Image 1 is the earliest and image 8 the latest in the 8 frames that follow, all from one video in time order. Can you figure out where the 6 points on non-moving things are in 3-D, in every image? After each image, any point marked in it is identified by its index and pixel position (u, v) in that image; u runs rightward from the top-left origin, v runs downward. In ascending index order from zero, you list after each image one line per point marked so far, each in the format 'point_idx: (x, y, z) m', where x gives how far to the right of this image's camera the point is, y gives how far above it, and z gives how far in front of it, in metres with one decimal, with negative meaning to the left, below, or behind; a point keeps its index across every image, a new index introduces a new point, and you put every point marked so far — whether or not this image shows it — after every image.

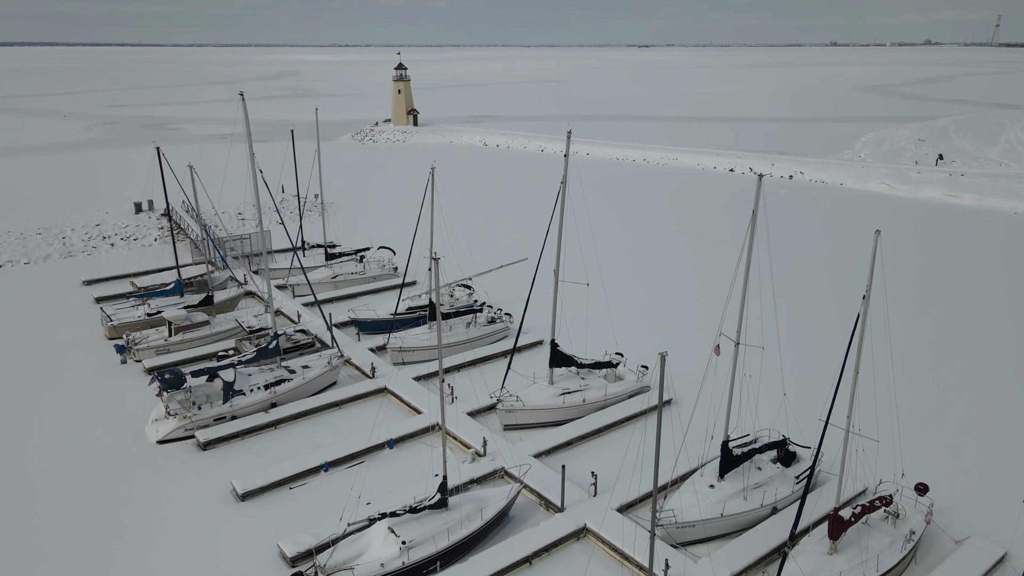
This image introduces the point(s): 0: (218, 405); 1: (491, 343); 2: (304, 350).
0: (-6.7, -2.7, +14.3) m
1: (-0.6, -1.7, +19.1) m
2: (-5.9, -1.8, +17.7) m
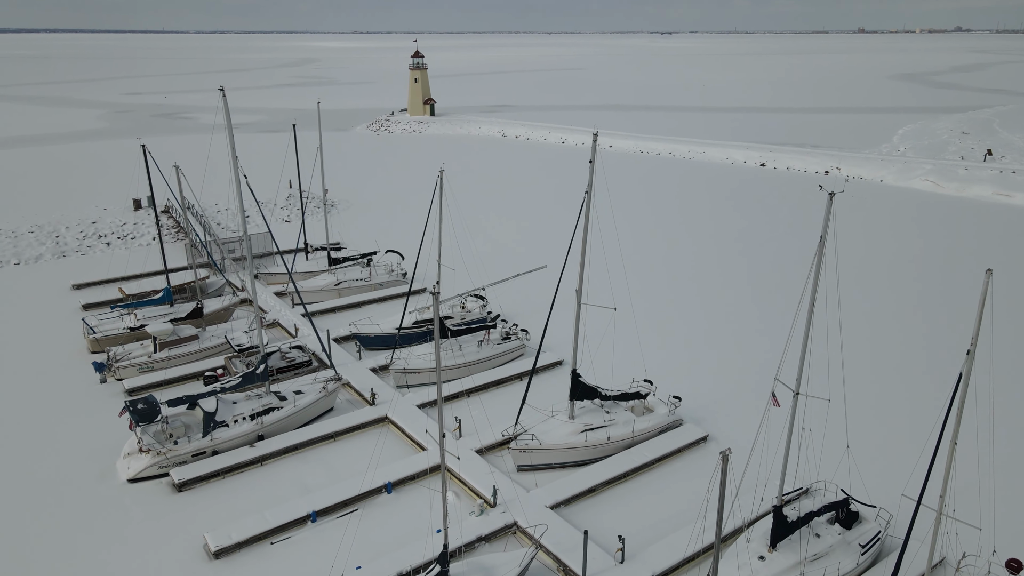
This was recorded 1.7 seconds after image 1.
0: (-6.4, -3.1, +12.7) m
1: (-0.2, -2.1, +17.3) m
2: (-5.5, -2.1, +16.1) m
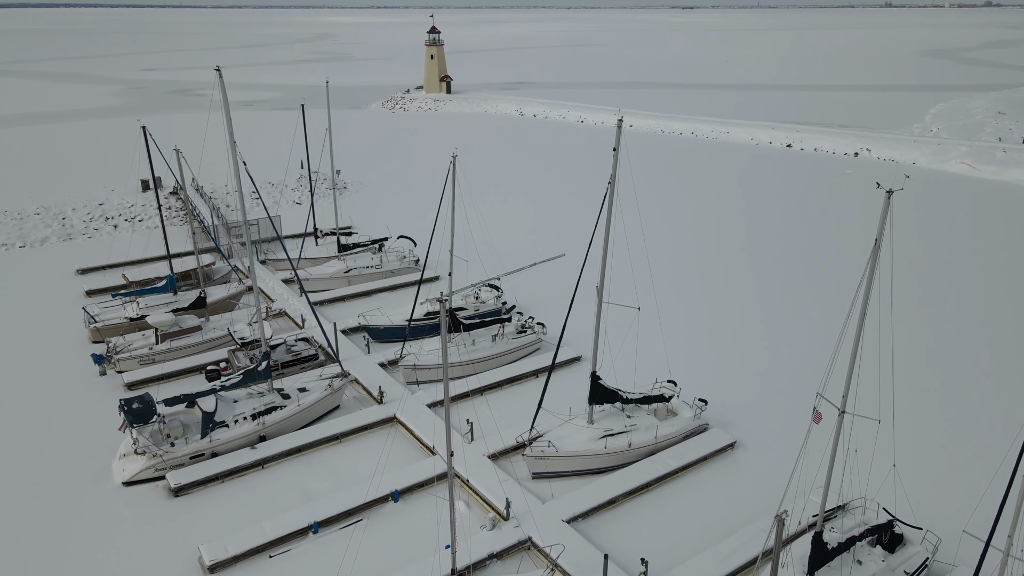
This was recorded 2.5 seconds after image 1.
0: (-6.1, -2.9, +12.1) m
1: (+0.2, -1.8, +16.5) m
2: (-5.1, -1.9, +15.4) m
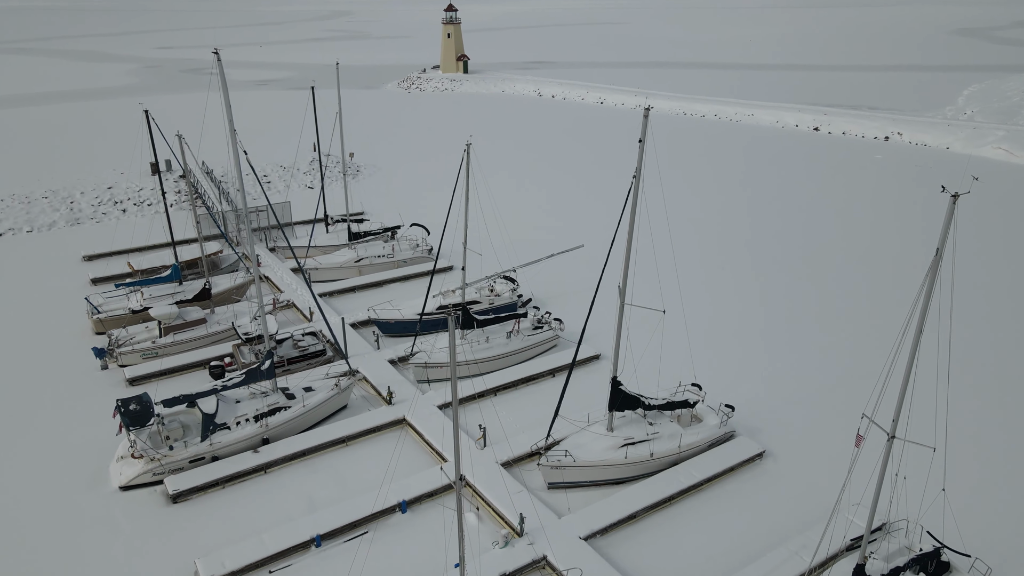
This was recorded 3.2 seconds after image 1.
0: (-5.9, -2.9, +11.5) m
1: (+0.6, -1.7, +15.8) m
2: (-4.8, -1.7, +14.9) m
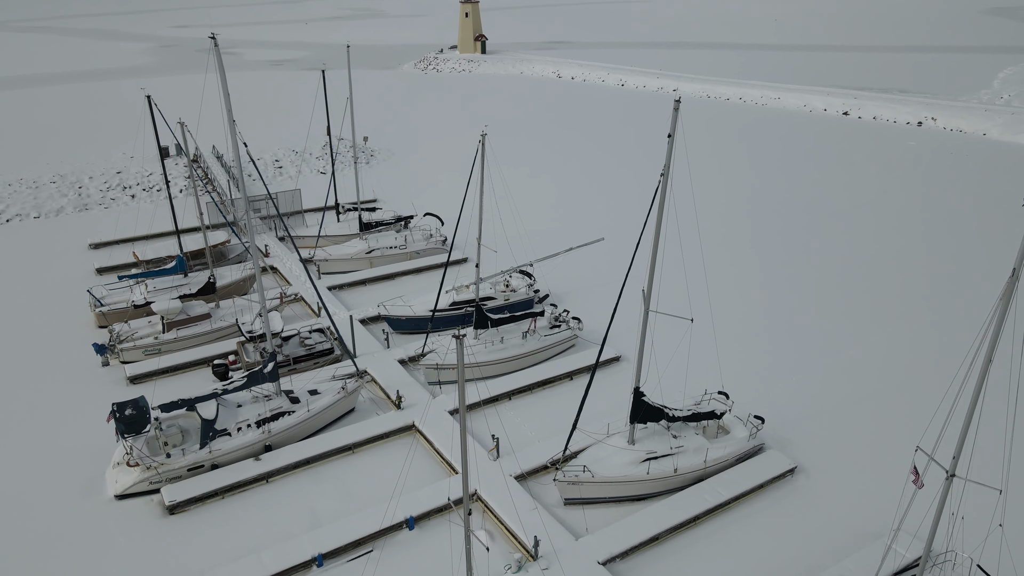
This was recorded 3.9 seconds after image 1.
0: (-5.6, -2.8, +11.0) m
1: (+1.0, -1.6, +15.0) m
2: (-4.4, -1.6, +14.2) m
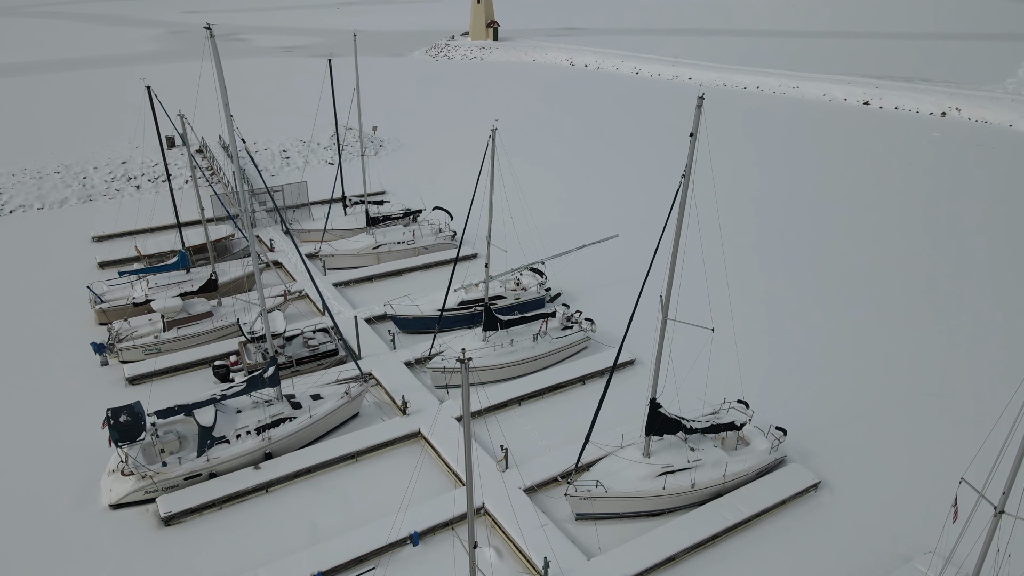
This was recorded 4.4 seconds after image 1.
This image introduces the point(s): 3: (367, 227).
0: (-5.4, -2.9, +10.6) m
1: (+1.2, -1.7, +14.5) m
2: (-4.2, -1.6, +13.8) m
3: (-4.5, +1.9, +19.3) m
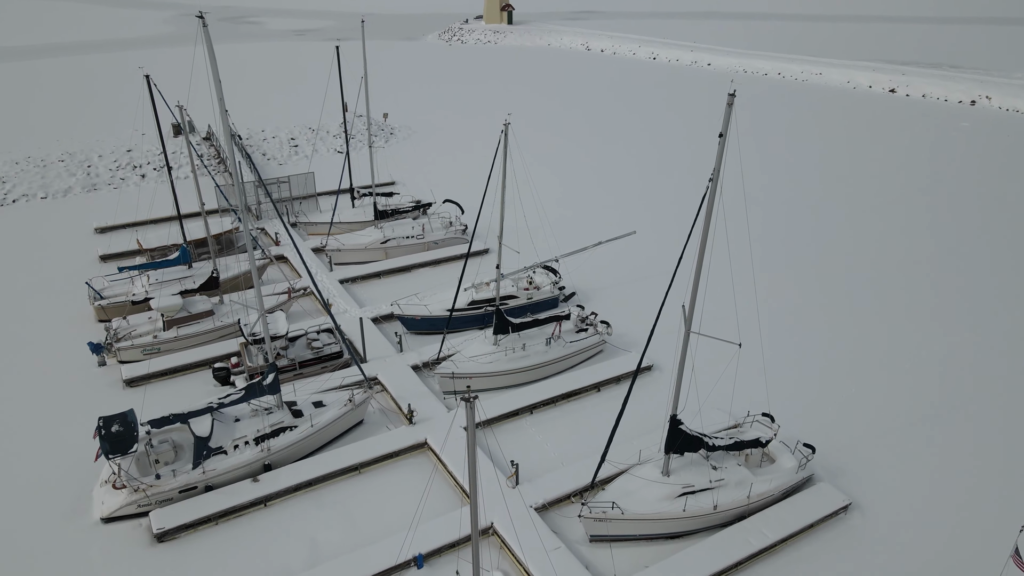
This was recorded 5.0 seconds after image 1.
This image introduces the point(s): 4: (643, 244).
0: (-5.3, -2.9, +10.1) m
1: (+1.5, -1.7, +13.9) m
2: (-3.9, -1.6, +13.2) m
3: (-4.1, +2.0, +18.7) m
4: (+4.0, +1.4, +19.2) m
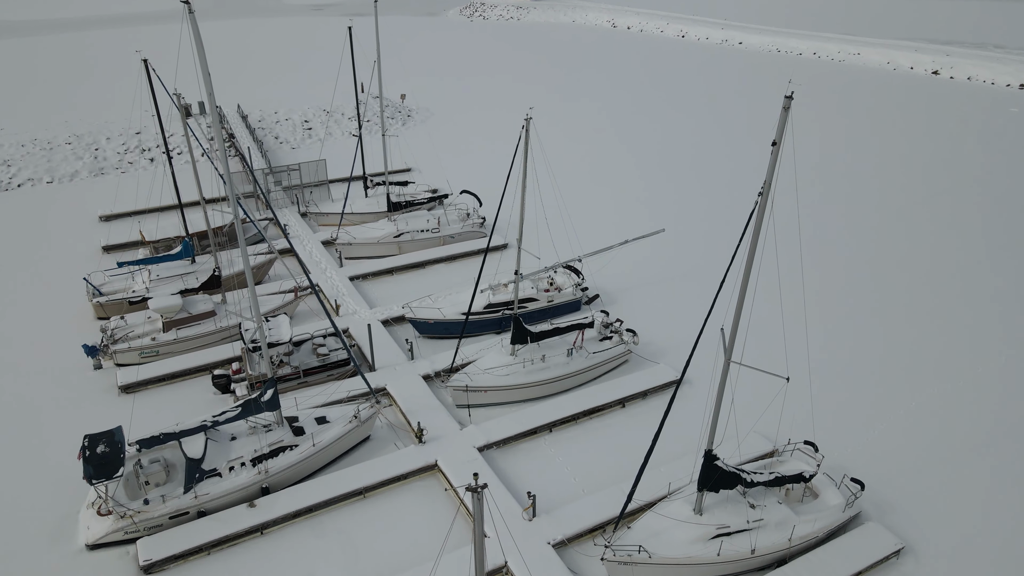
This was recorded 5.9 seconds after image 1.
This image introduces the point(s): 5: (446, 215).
0: (-5.0, -3.1, +9.4) m
1: (+1.9, -1.8, +12.9) m
2: (-3.6, -1.6, +12.4) m
3: (-3.5, +2.1, +17.8) m
4: (+4.6, +1.4, +18.1) m
5: (-1.9, +2.0, +17.7) m
